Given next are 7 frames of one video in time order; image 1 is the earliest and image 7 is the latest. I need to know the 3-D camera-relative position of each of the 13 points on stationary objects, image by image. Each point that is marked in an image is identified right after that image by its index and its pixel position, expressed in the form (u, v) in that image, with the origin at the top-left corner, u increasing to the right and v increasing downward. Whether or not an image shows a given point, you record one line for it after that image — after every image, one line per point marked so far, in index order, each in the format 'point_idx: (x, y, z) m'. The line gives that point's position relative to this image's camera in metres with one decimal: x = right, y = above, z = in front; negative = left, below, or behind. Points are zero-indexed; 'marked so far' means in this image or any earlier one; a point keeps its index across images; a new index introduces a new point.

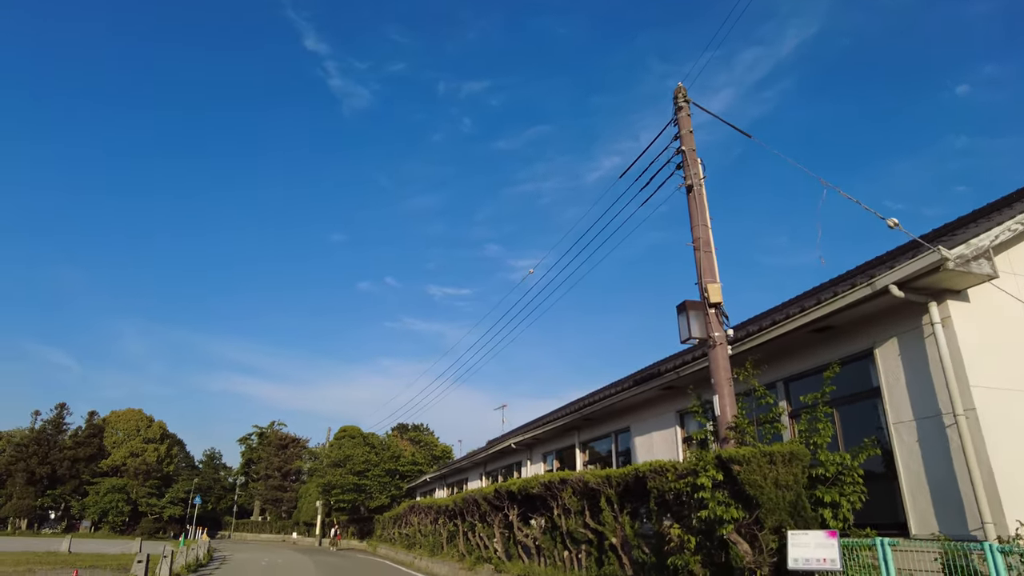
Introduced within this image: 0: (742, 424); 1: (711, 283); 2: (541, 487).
0: (+2.4, -1.5, +6.9) m
1: (+2.4, +0.1, +7.6) m
2: (+0.5, -3.5, +11.2) m
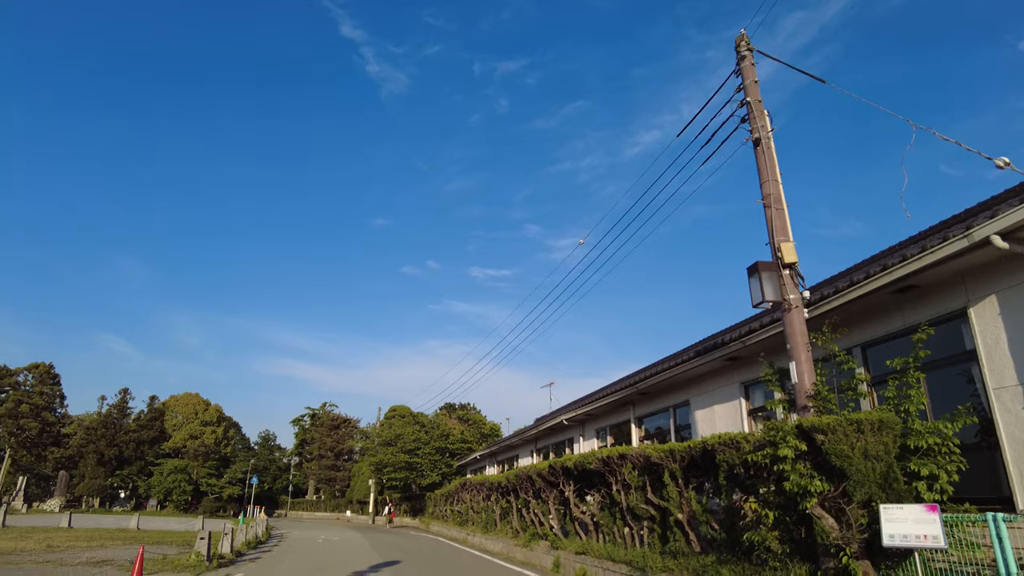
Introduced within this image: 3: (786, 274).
0: (+3.1, -1.0, +6.4) m
1: (+3.0, +0.5, +7.1) m
2: (+1.5, -3.0, +10.9) m
3: (+3.0, +0.2, +7.0) m
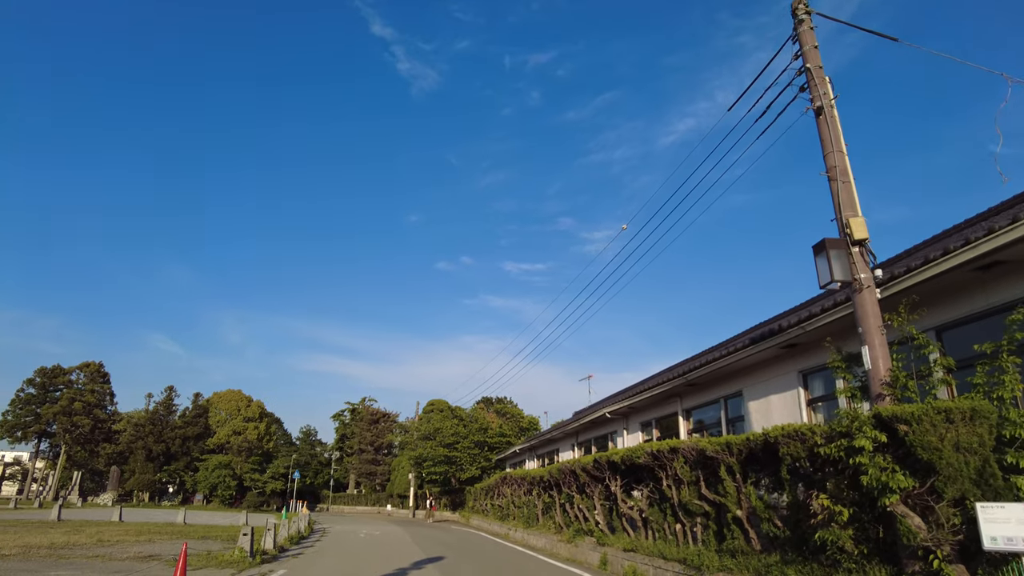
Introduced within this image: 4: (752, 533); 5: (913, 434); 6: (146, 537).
0: (+3.5, -0.8, +5.9) m
1: (+3.5, +0.7, +6.5) m
2: (+2.2, -2.7, +10.4) m
3: (+3.5, +0.4, +6.5) m
4: (+3.0, -3.0, +8.0) m
5: (+3.2, -1.2, +5.2) m
6: (-10.3, -7.0, +18.2) m
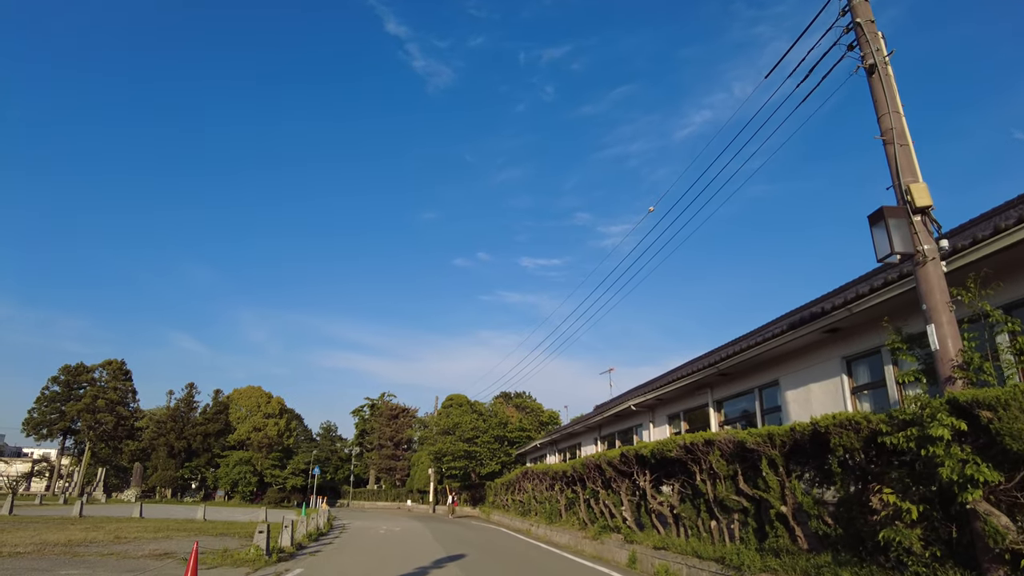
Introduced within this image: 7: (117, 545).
0: (+3.7, -0.6, +5.2) m
1: (+3.7, +1.0, +5.9) m
2: (+2.6, -2.5, +9.8) m
3: (+3.7, +0.6, +5.8) m
4: (+3.3, -2.8, +7.4) m
5: (+3.4, -0.9, +4.5) m
6: (-9.7, -6.9, +18.0) m
7: (-8.8, -5.7, +14.3) m
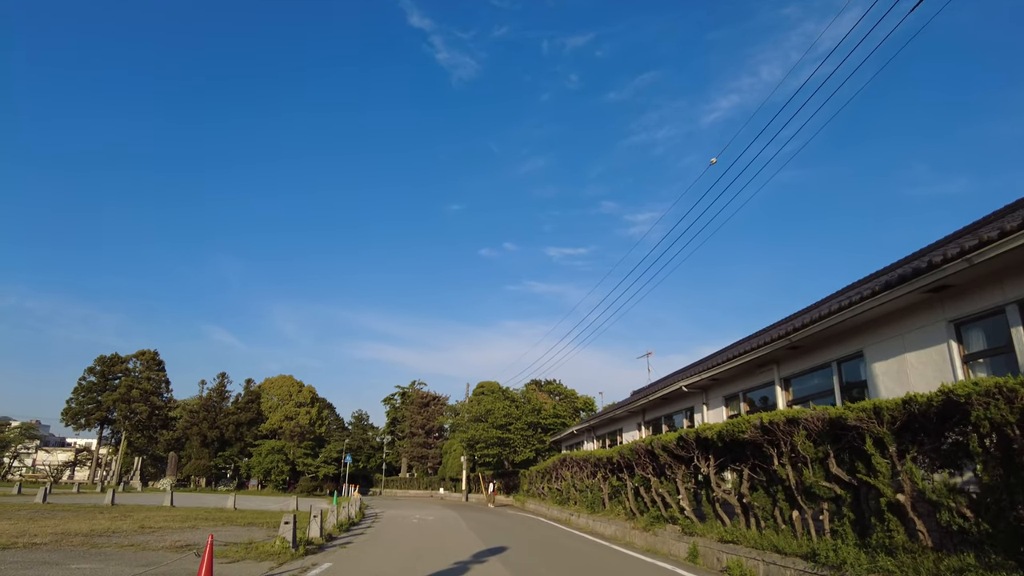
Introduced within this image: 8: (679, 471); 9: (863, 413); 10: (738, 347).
0: (+4.2, -0.1, +3.9) m
1: (+4.1, +1.5, +4.5) m
2: (+3.2, -1.9, +8.6) m
3: (+4.1, +1.1, +4.5) m
4: (+3.8, -2.2, +6.1) m
5: (+3.8, -0.4, +3.2) m
6: (-8.6, -6.3, +17.3) m
7: (-7.9, -5.2, +13.6) m
8: (+3.0, -3.3, +11.7) m
9: (+3.6, -1.3, +6.6) m
10: (+5.1, -1.3, +14.5) m
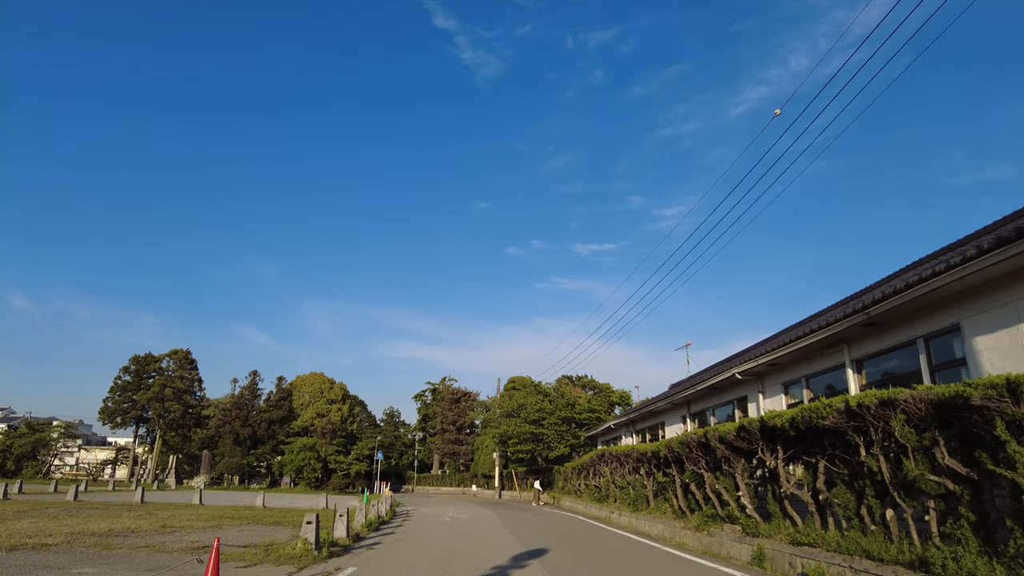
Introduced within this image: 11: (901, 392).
0: (+4.4, +0.4, +2.6) m
1: (+4.4, +1.9, +3.3) m
2: (+3.7, -1.5, +7.4) m
3: (+4.4, +1.6, +3.2) m
4: (+4.2, -1.8, +4.9) m
5: (+4.1, 0.0, +2.0) m
6: (-7.7, -6.1, +16.6) m
7: (-7.1, -5.0, +12.9) m
8: (+3.7, -2.9, +10.5) m
9: (+4.0, -0.9, +5.4) m
10: (+5.8, -0.8, +13.2) m
11: (+4.0, -1.1, +6.6) m
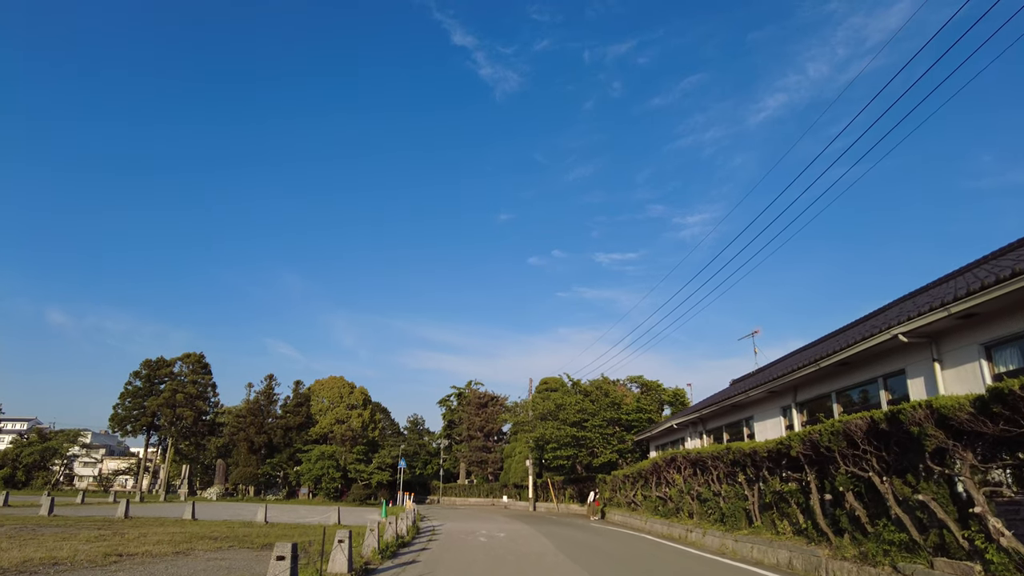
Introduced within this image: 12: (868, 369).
0: (+5.0, +1.6, -1.4) m
1: (+5.0, +3.2, -0.8) m
2: (+4.5, -0.3, +3.3) m
3: (+5.0, +2.8, -0.8) m
4: (+4.9, -0.6, +0.8) m
5: (+4.6, +1.3, -2.1) m
6: (-6.5, -5.2, +12.8) m
7: (-6.1, -4.0, +9.1) m
8: (+4.6, -1.7, +6.4) m
9: (+4.7, +0.4, +1.3) m
10: (+6.8, +0.3, +9.1) m
11: (+4.7, +0.1, +2.5) m
12: (+6.3, -1.5, +11.6) m
